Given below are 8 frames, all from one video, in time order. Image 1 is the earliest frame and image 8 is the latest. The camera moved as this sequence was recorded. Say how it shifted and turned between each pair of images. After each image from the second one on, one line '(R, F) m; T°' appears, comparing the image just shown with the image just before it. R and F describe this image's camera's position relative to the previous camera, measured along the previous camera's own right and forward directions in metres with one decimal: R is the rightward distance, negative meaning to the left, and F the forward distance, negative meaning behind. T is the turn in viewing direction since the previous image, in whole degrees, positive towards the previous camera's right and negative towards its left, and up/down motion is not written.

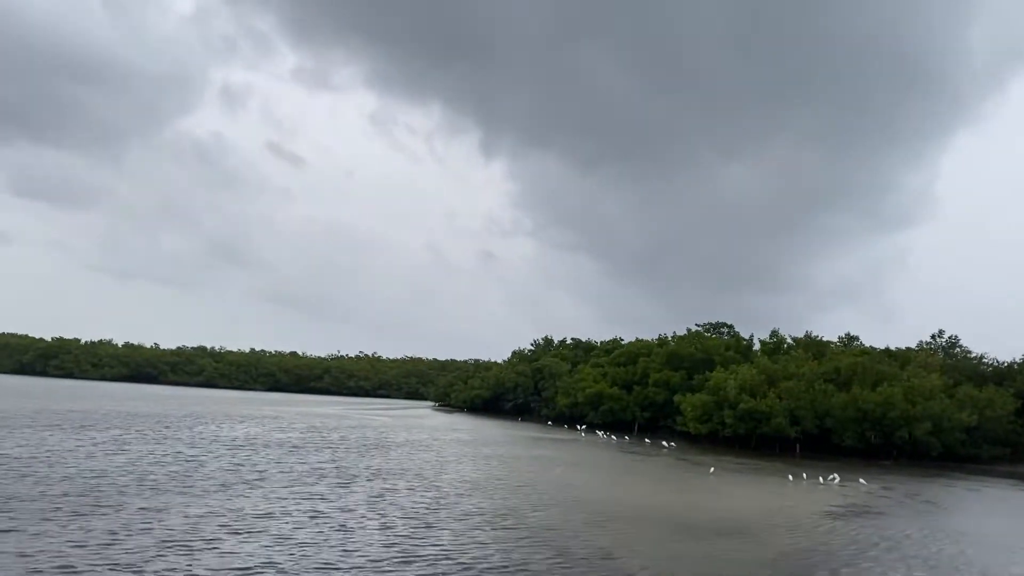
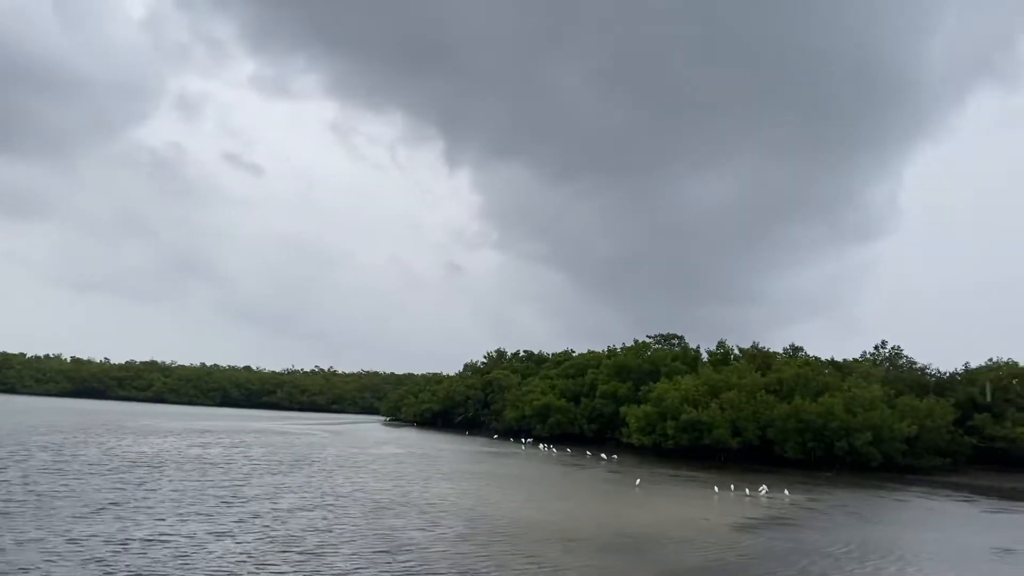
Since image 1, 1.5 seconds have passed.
(+2.7, +0.2) m; +1°
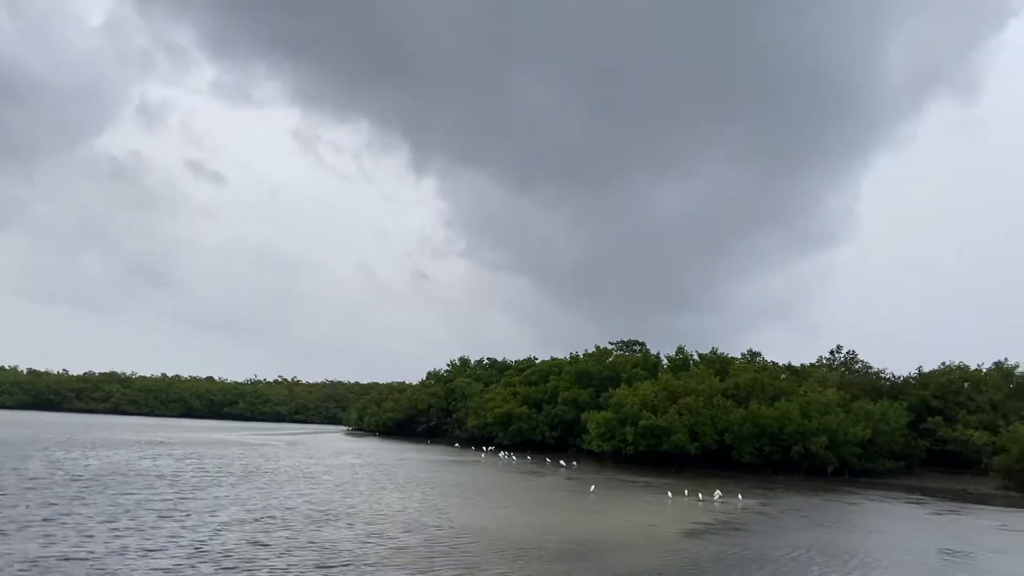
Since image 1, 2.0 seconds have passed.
(+0.9, -0.2) m; +2°
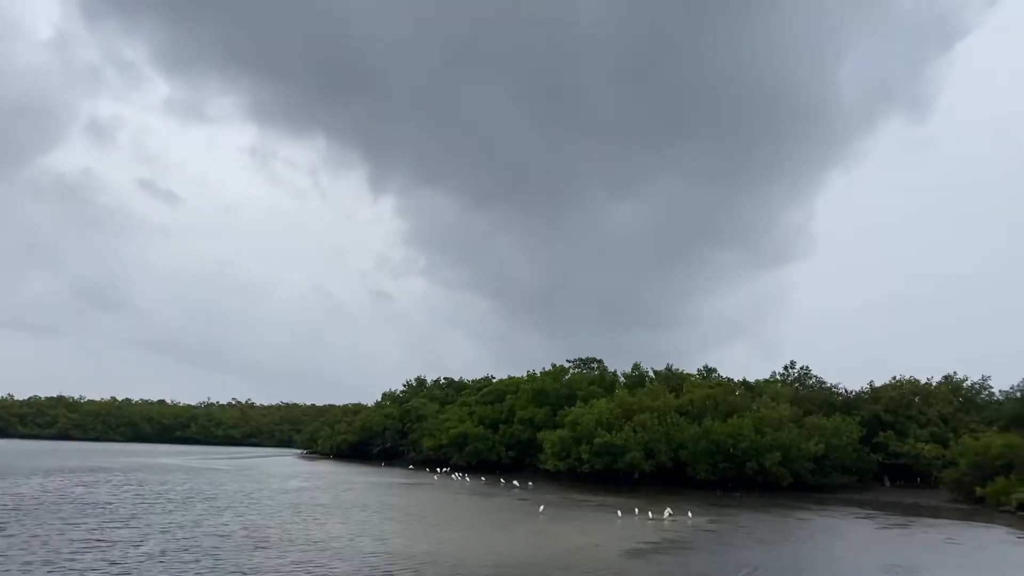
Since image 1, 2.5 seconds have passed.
(+1.0, +0.4) m; +2°
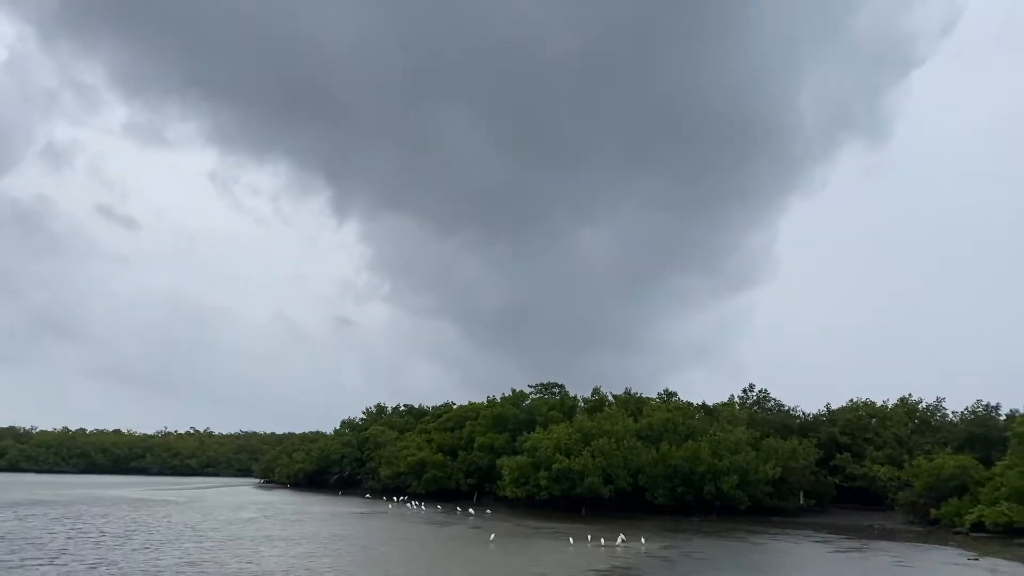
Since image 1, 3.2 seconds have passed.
(+1.1, +0.3) m; +2°
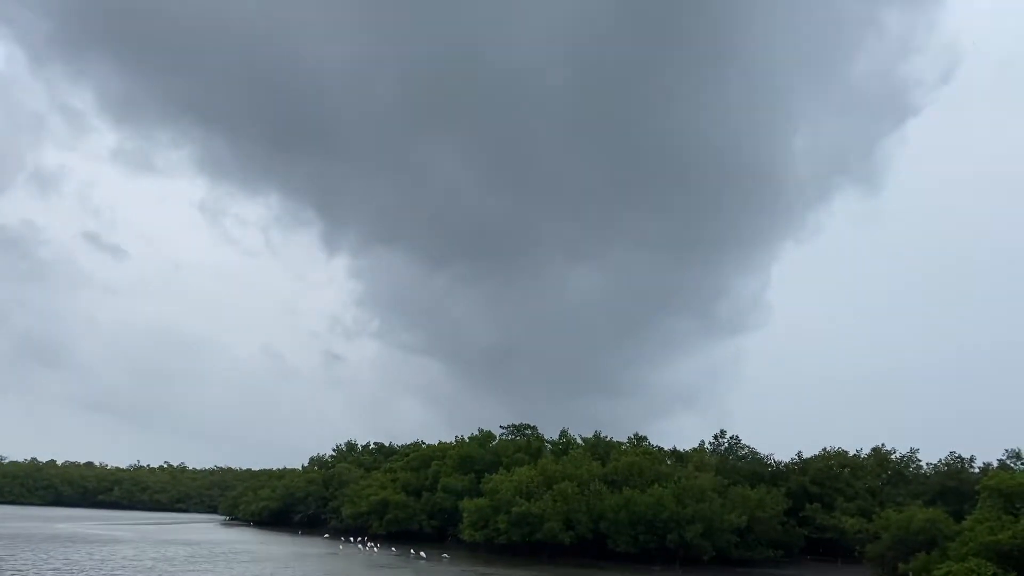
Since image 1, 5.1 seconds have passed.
(+3.2, +0.8) m; -1°
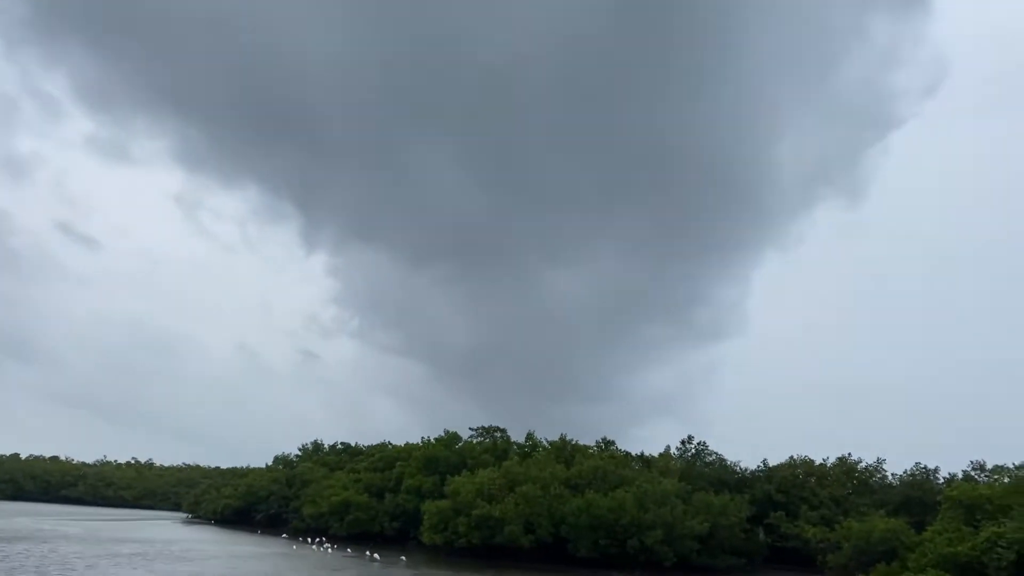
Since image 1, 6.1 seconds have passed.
(+1.8, +0.7) m; 0°
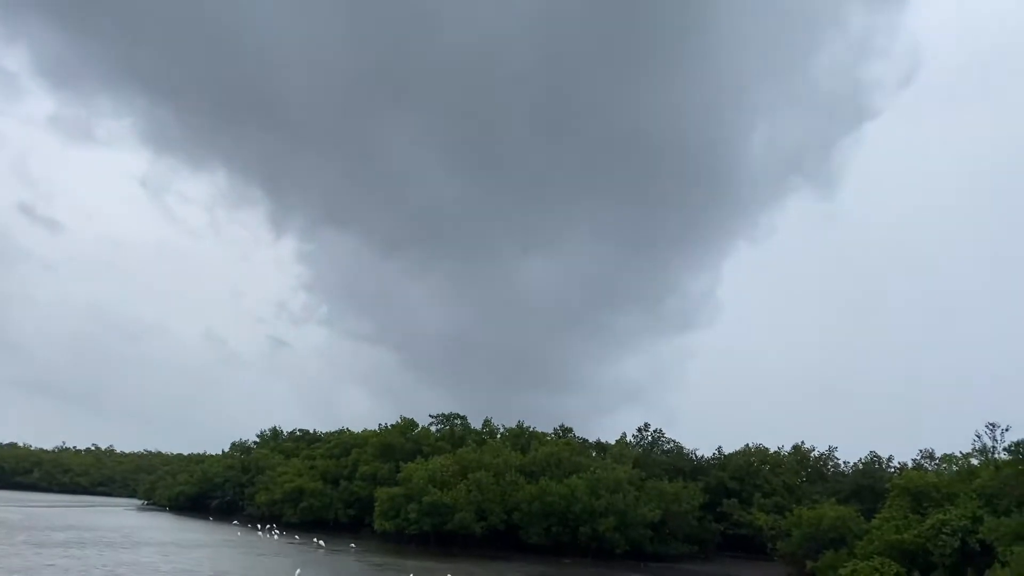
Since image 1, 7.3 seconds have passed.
(+2.1, +0.5) m; +1°
